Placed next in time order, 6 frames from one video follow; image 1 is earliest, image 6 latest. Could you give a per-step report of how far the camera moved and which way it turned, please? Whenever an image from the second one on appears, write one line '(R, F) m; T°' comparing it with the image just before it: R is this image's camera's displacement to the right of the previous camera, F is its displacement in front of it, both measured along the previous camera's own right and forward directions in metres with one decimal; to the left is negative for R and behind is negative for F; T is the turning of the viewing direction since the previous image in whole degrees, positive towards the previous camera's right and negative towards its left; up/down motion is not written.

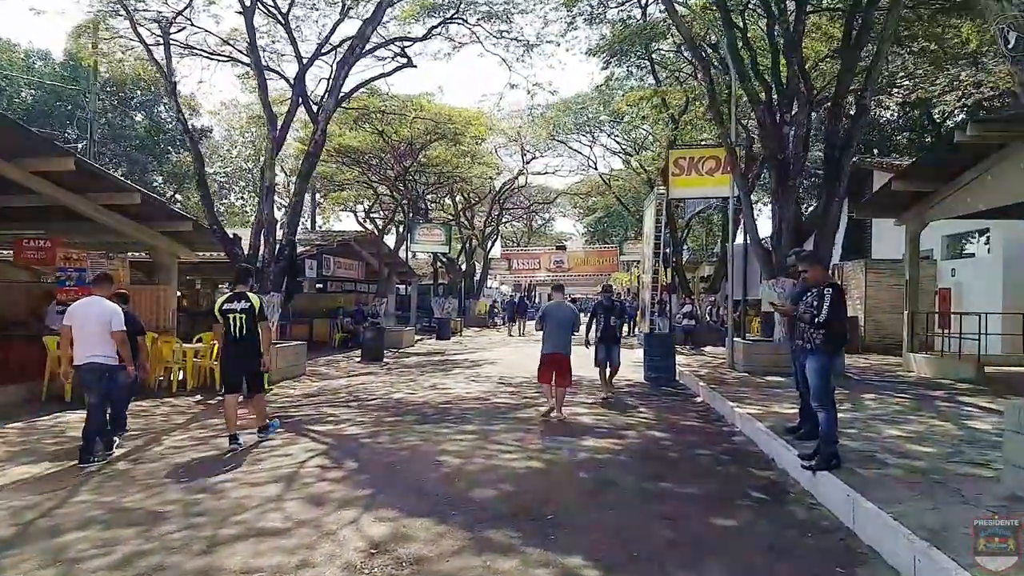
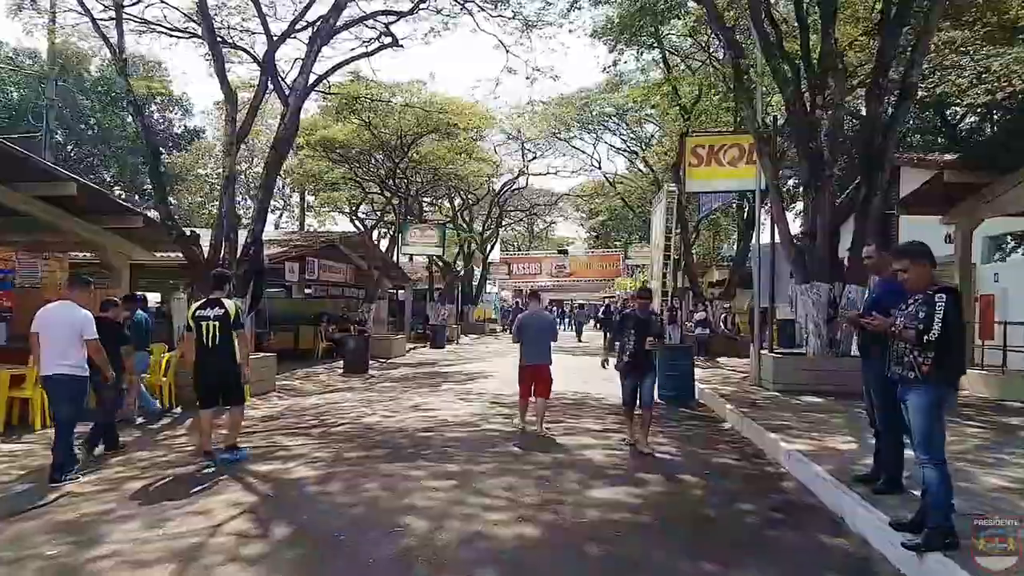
(+0.1, +2.1) m; 0°
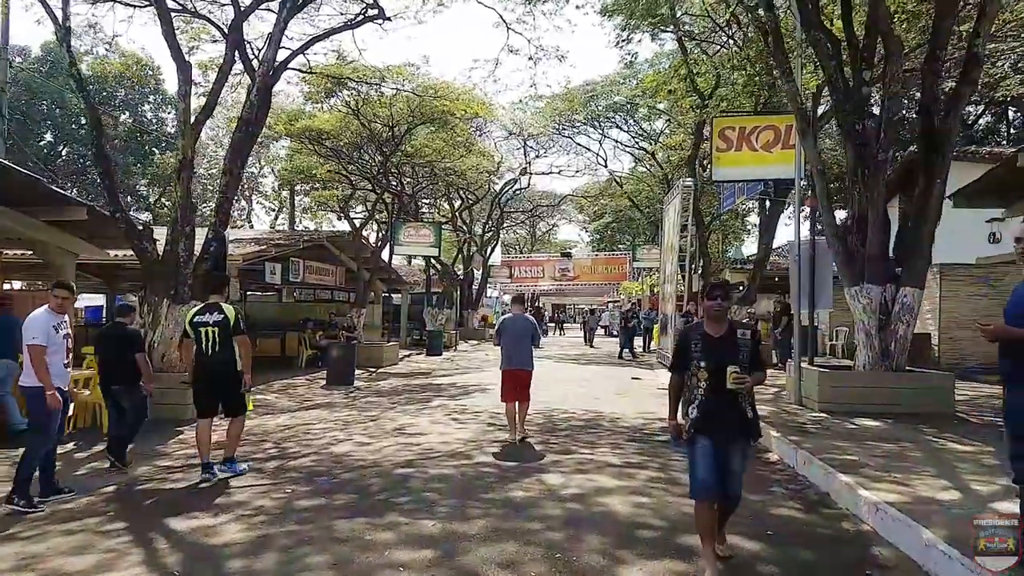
(0.0, +2.0) m; 0°
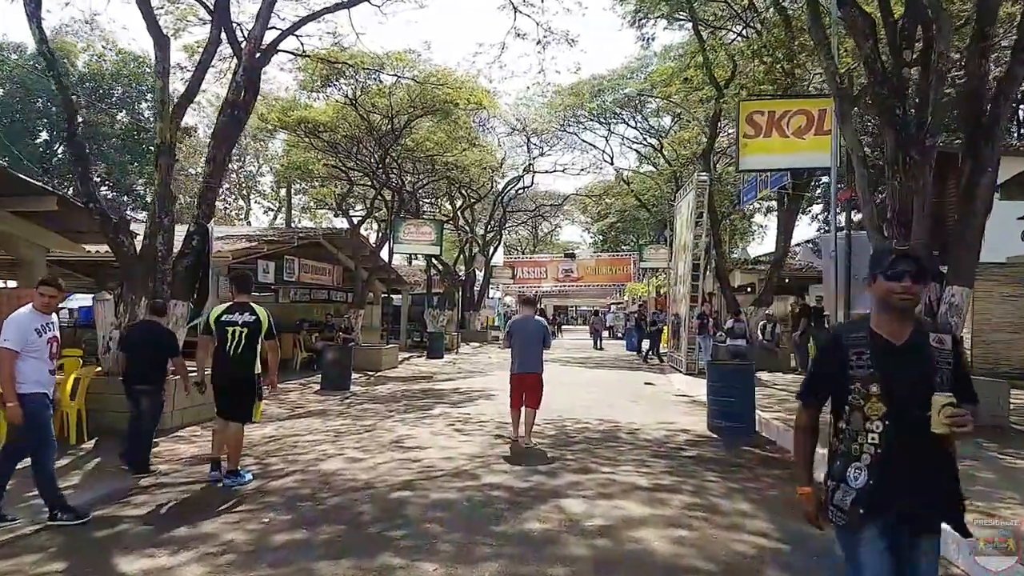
(-0.1, +1.1) m; 0°
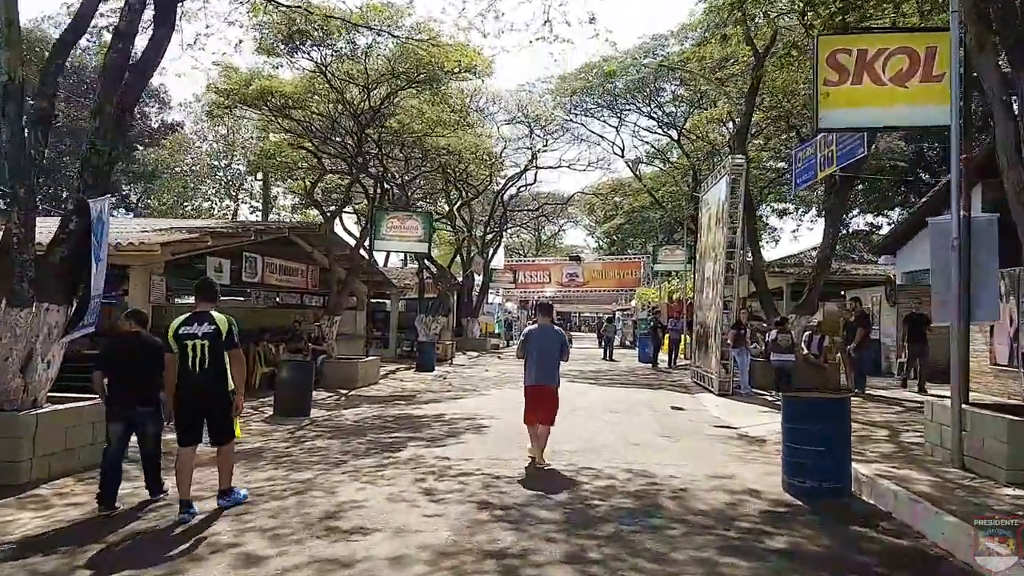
(+0.1, +3.3) m; 0°
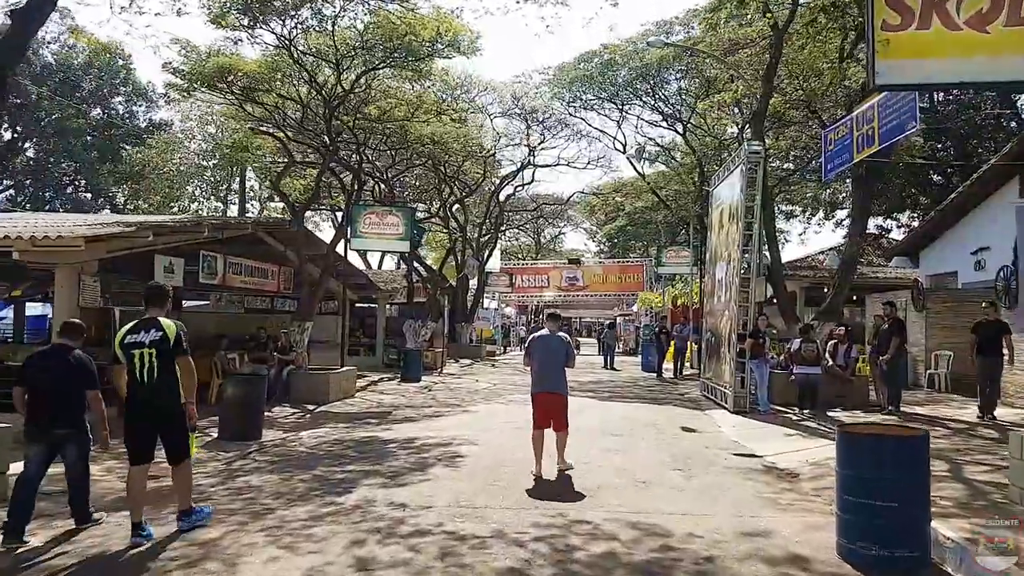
(+0.3, +2.0) m; 0°
